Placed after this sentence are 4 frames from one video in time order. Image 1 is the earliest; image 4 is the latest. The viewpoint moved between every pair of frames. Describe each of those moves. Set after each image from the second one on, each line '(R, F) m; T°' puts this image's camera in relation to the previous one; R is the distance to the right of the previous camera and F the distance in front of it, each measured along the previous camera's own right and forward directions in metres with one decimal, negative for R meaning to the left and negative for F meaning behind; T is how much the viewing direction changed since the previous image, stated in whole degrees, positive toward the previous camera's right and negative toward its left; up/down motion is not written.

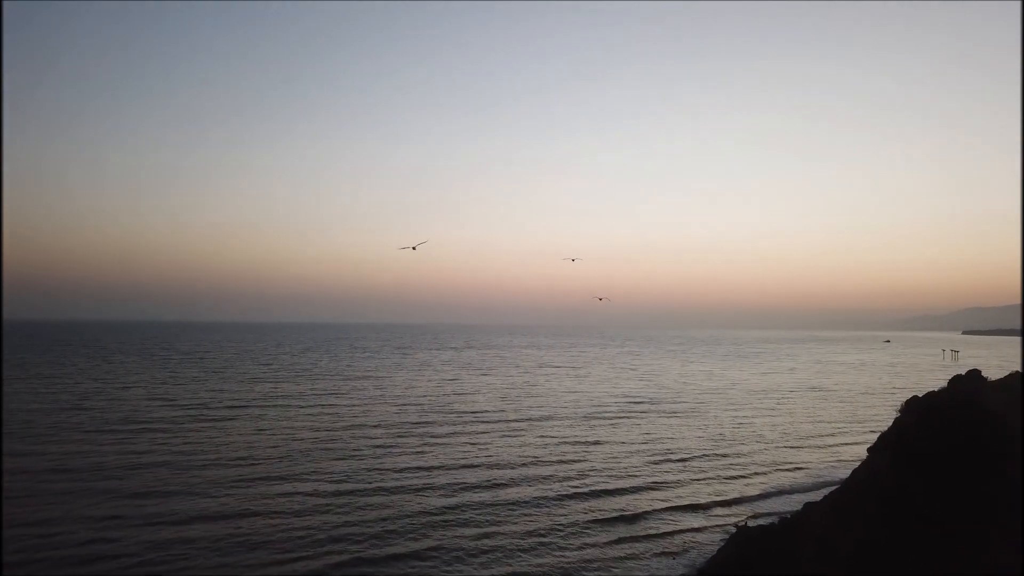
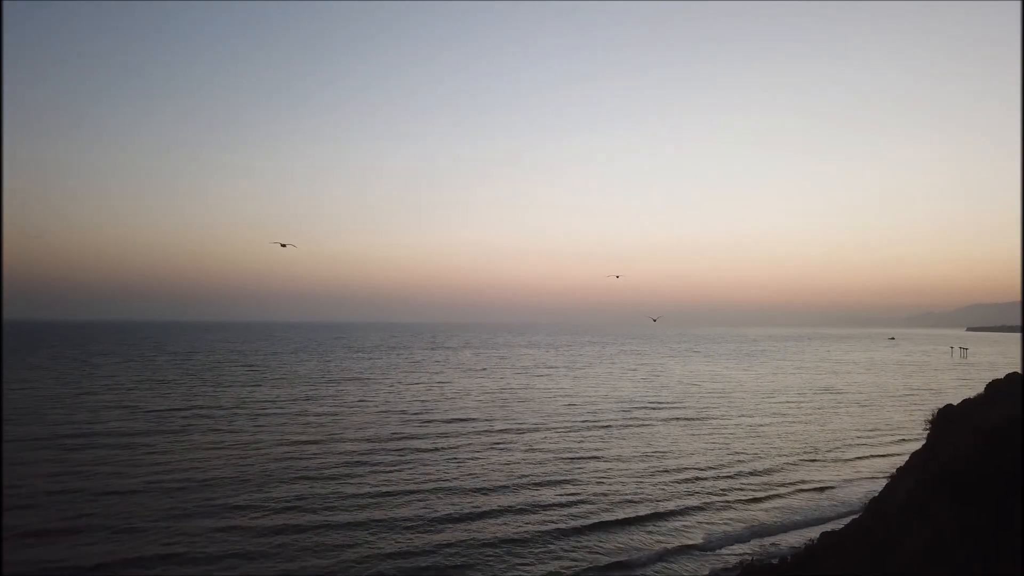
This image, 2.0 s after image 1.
(+0.5, +1.8) m; 0°
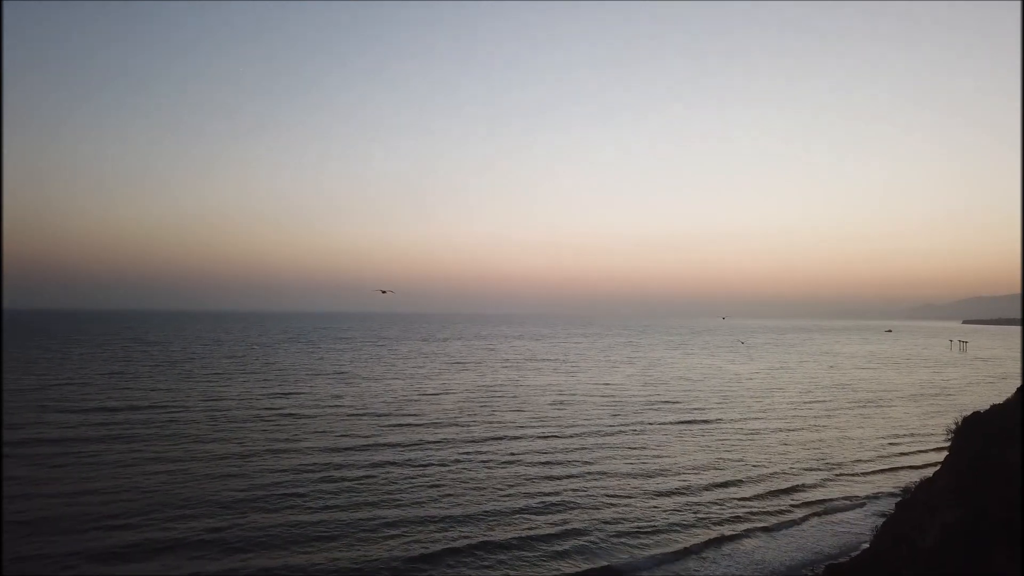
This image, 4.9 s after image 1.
(+0.6, +1.8) m; 0°
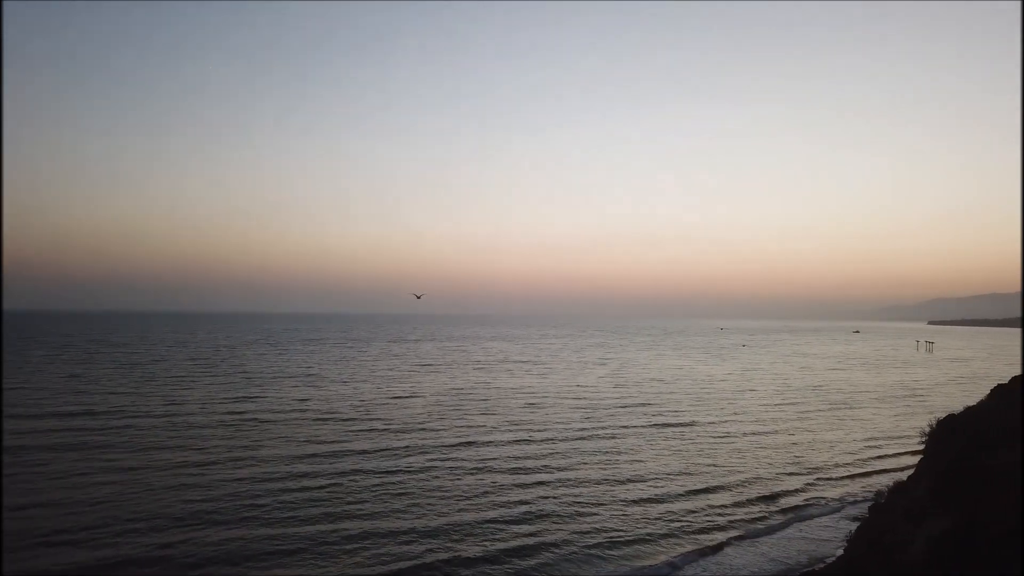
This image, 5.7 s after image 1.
(+0.5, +0.8) m; +2°
